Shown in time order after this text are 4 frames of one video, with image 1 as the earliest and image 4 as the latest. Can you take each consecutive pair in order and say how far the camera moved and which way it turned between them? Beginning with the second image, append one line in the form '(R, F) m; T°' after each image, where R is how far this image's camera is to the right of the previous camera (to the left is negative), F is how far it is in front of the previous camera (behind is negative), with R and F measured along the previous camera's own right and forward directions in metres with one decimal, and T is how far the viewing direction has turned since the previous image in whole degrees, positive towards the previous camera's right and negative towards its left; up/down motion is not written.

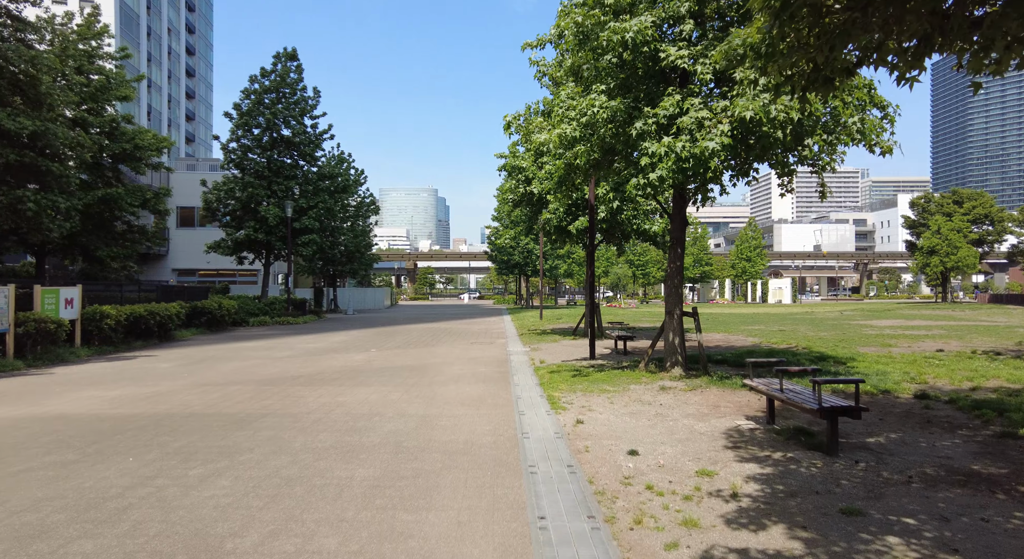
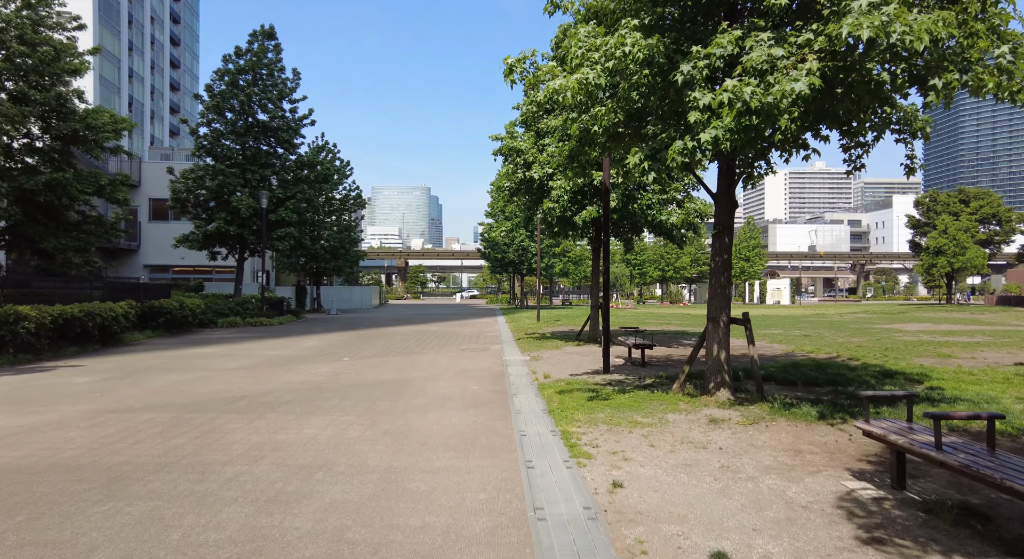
(-0.1, +2.2) m; +1°
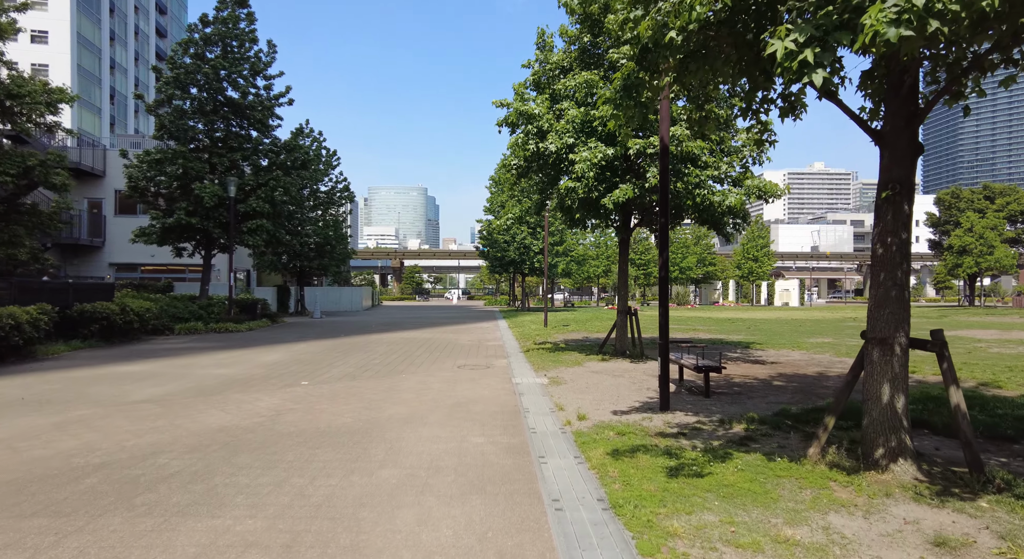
(-0.3, +3.3) m; 0°
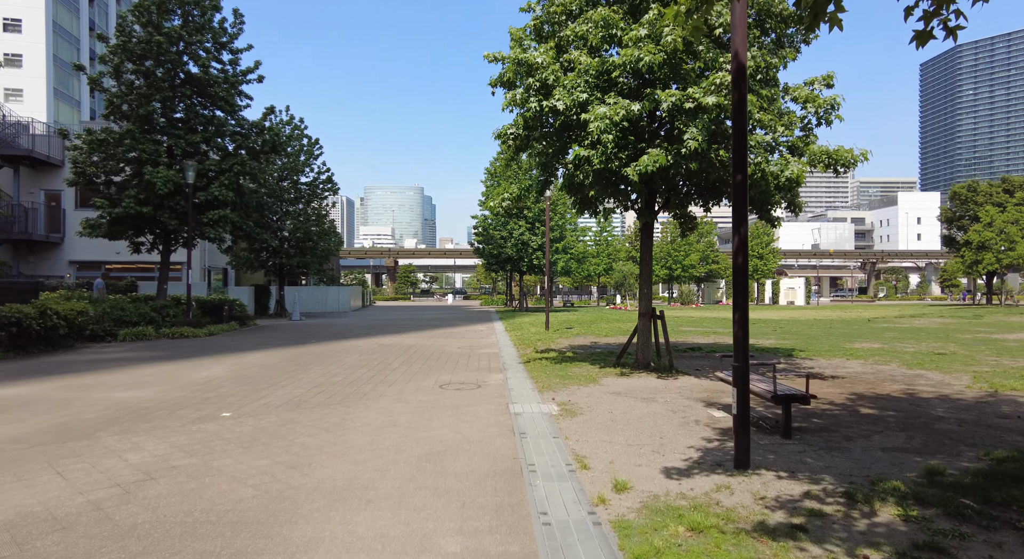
(0.0, +2.7) m; 0°
